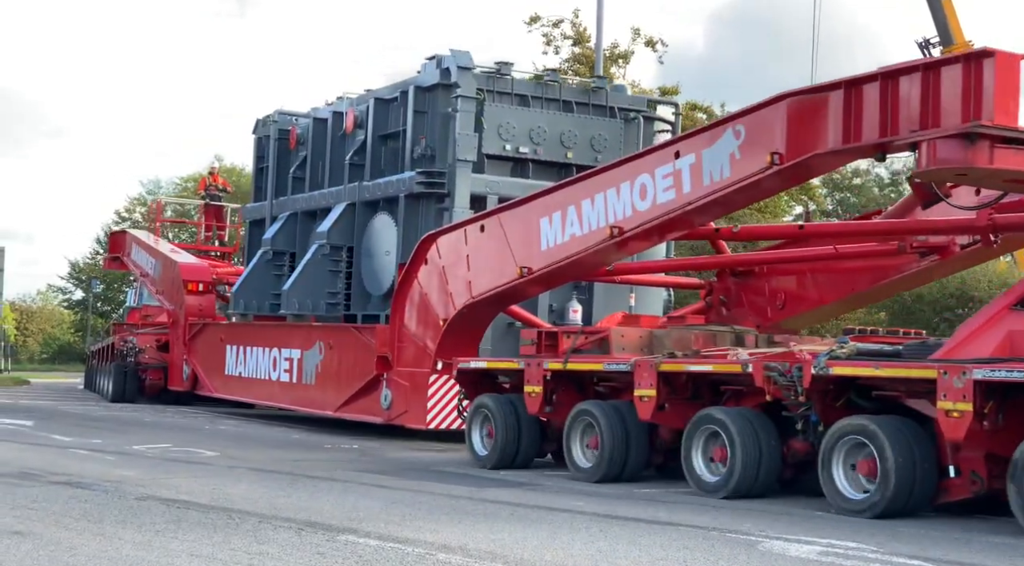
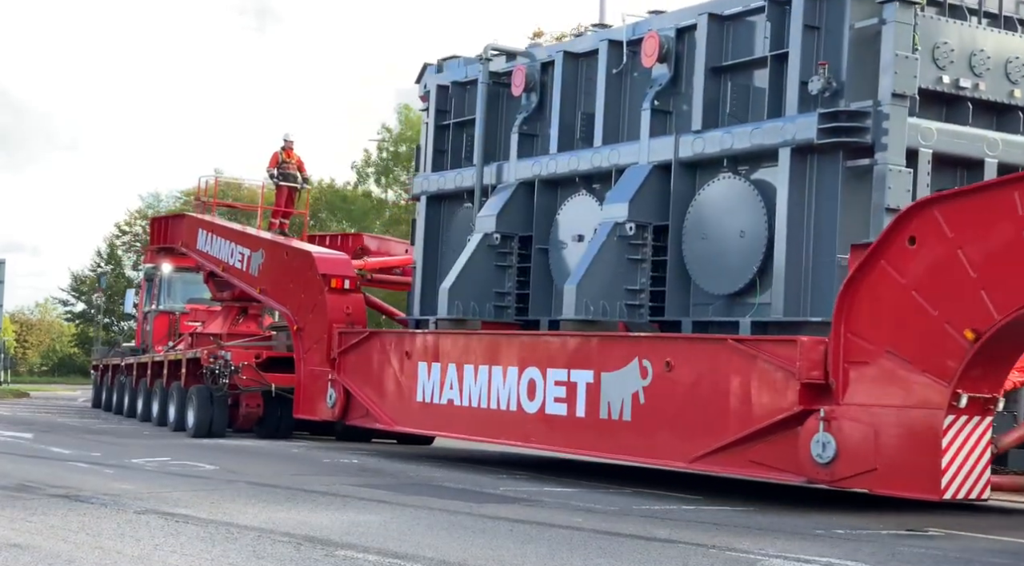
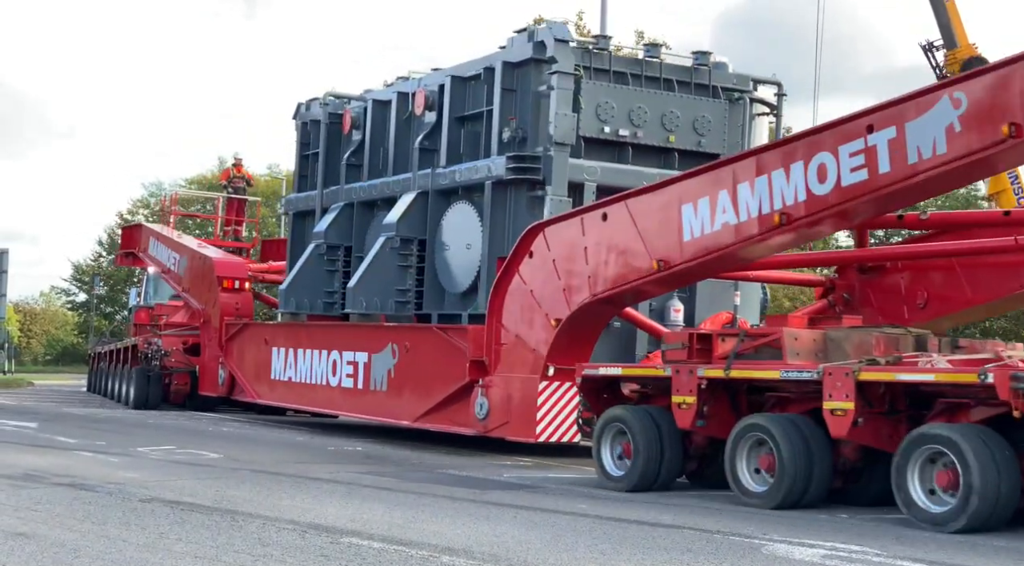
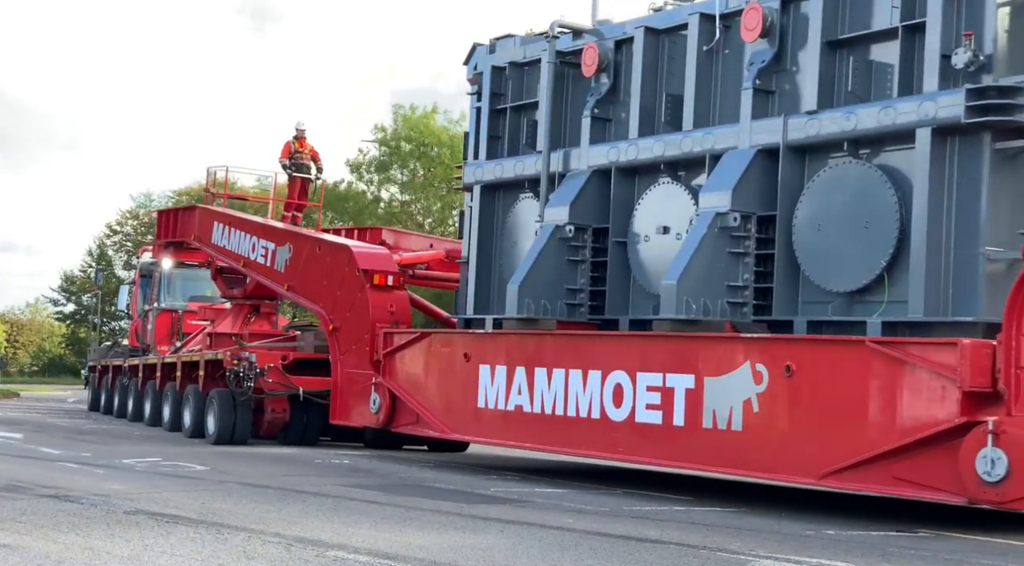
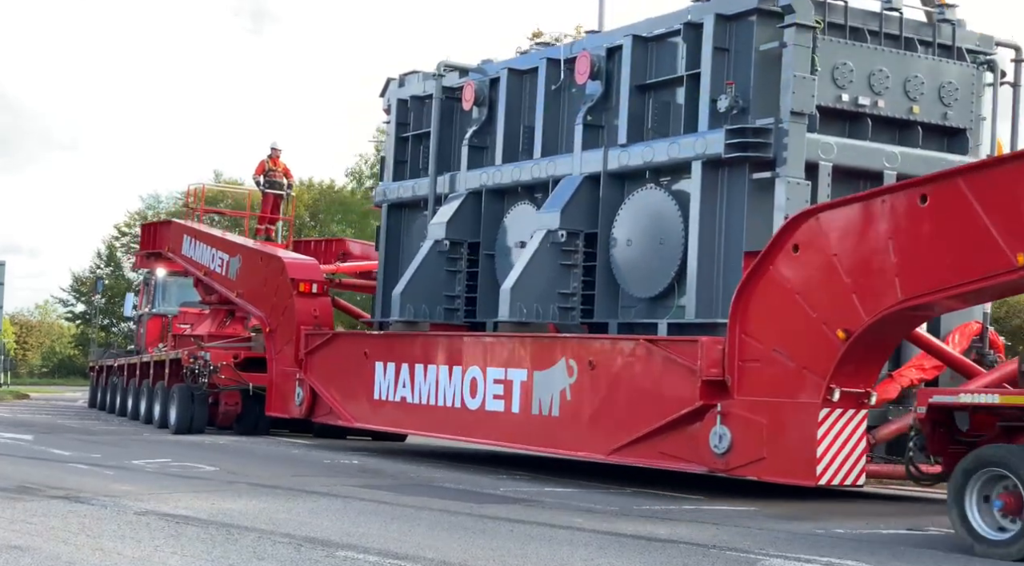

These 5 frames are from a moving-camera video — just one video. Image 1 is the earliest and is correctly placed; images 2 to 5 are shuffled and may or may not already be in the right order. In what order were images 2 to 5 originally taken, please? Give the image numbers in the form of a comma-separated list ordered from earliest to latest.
3, 5, 2, 4
